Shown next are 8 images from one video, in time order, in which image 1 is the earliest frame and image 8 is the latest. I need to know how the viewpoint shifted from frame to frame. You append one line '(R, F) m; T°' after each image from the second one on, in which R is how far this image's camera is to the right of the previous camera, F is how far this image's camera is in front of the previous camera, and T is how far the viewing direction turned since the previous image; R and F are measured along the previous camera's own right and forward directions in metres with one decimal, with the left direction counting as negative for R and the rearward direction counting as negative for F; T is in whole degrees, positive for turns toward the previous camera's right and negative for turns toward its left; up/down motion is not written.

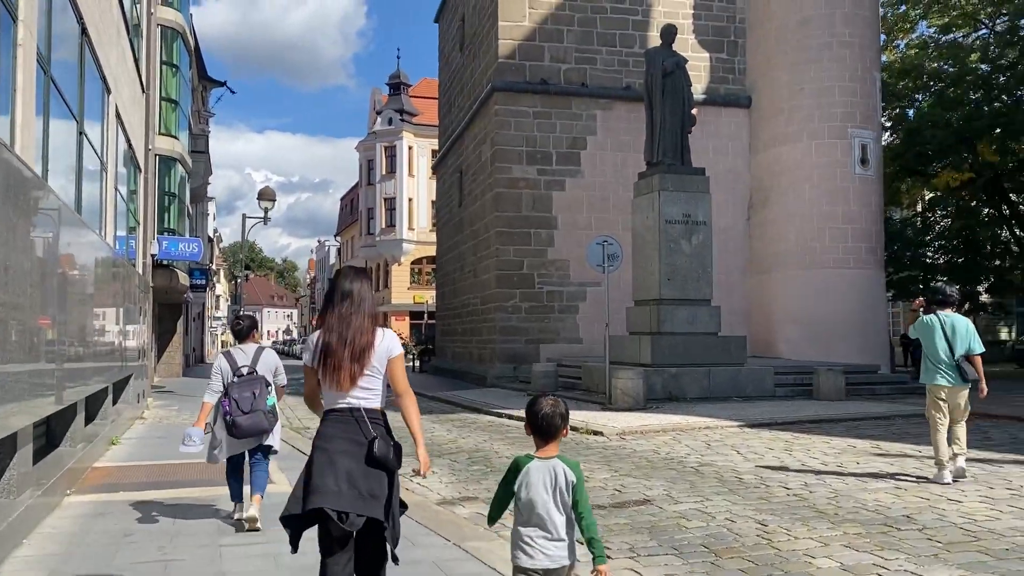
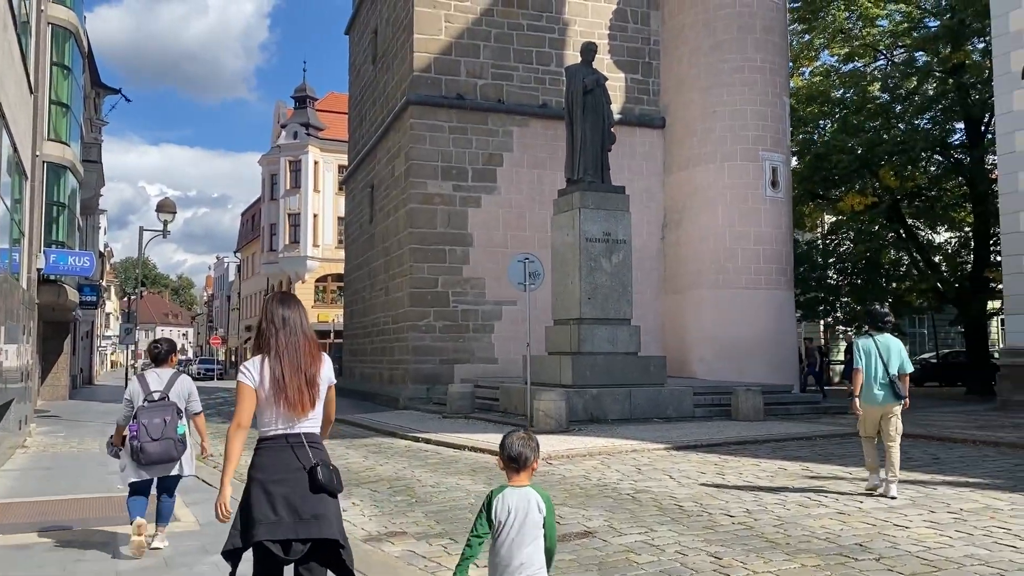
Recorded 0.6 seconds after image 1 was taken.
(-0.2, +0.5) m; +6°
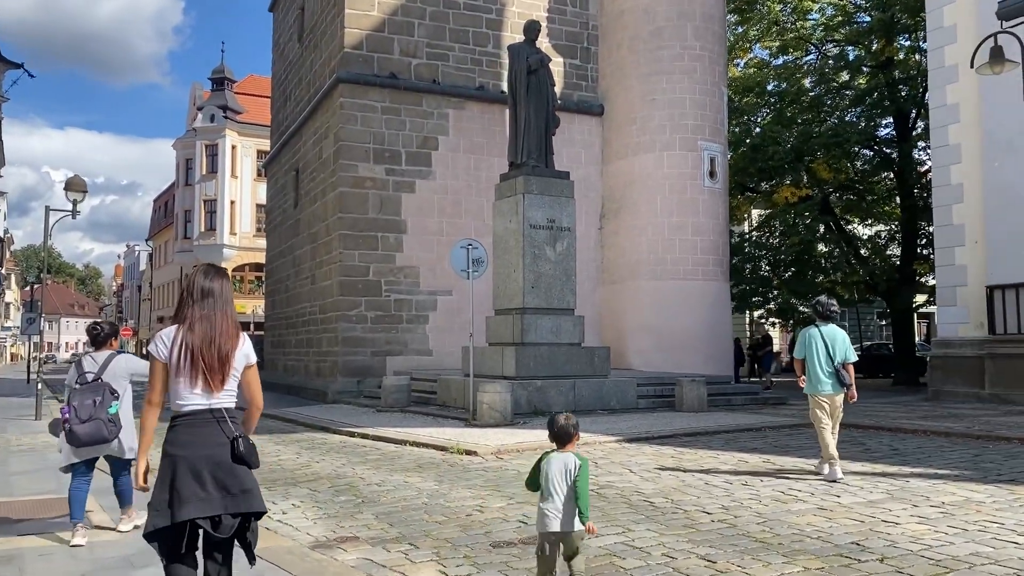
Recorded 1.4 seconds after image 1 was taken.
(-0.3, +0.6) m; +5°
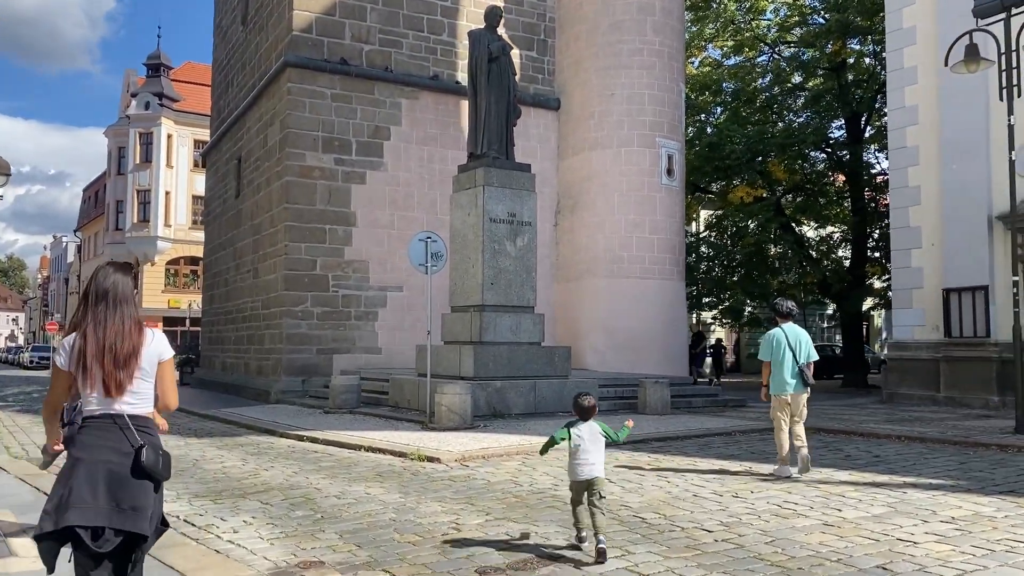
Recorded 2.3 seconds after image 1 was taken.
(-0.3, +0.6) m; +4°
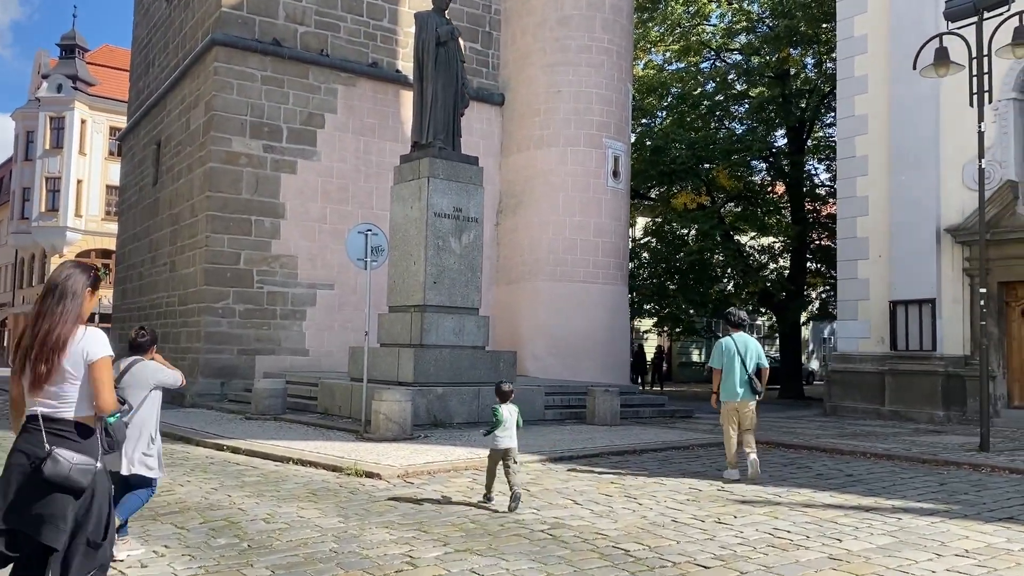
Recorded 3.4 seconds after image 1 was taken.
(-0.3, +0.9) m; +5°
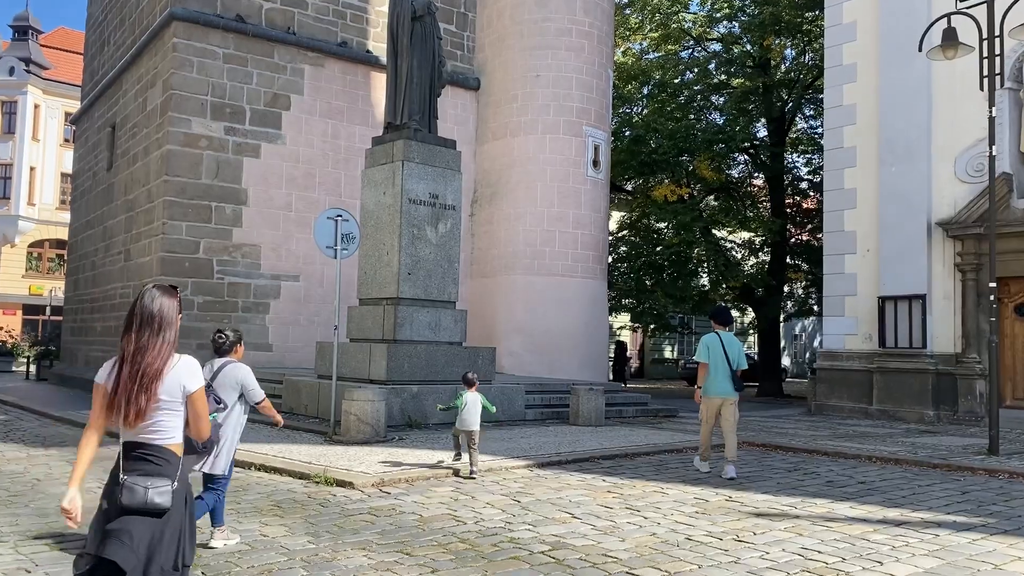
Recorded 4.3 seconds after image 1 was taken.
(-0.2, +0.8) m; +2°
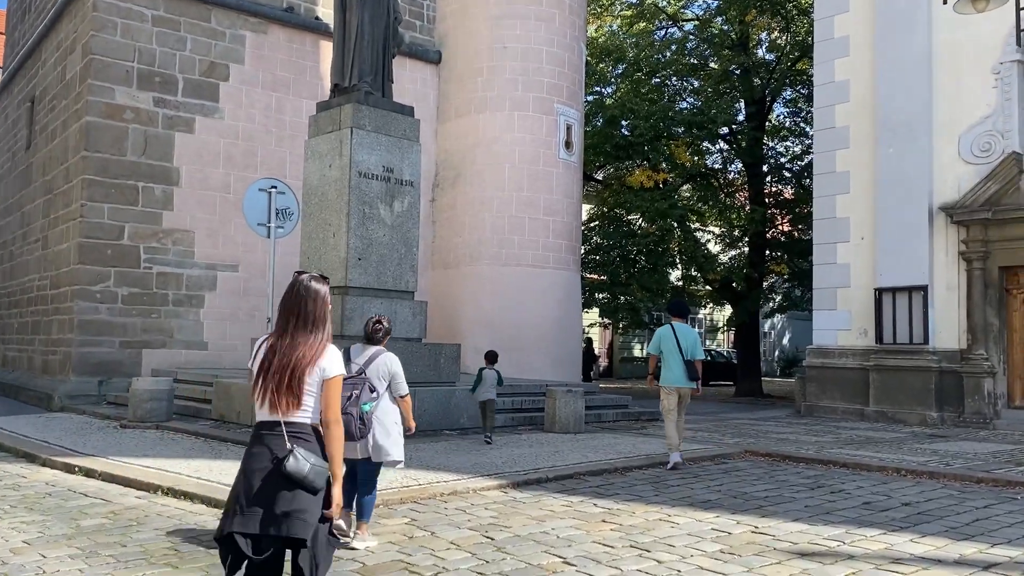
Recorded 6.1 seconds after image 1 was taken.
(-0.1, +1.5) m; +2°
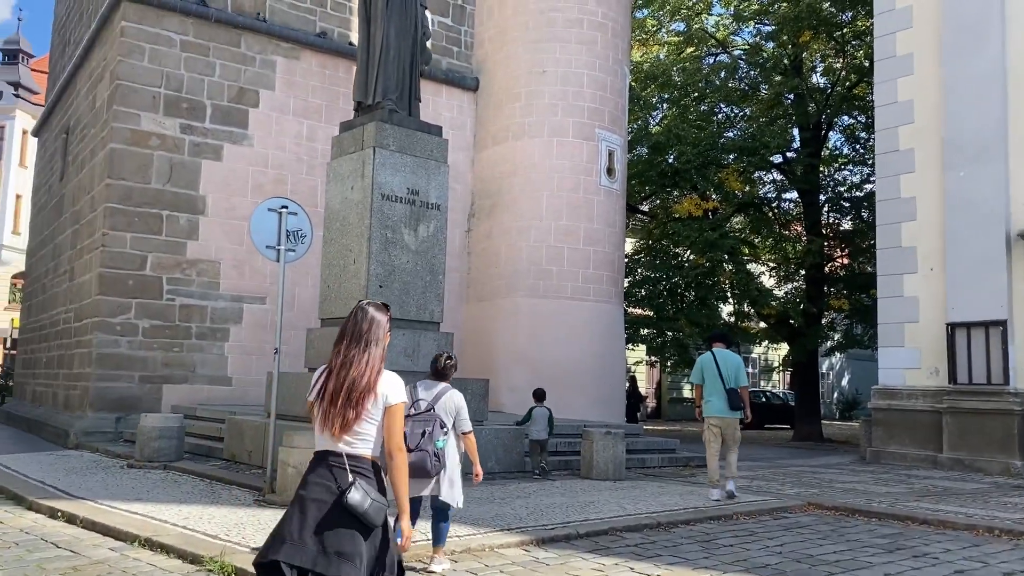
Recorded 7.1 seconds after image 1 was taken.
(+0.2, +0.9) m; -3°
